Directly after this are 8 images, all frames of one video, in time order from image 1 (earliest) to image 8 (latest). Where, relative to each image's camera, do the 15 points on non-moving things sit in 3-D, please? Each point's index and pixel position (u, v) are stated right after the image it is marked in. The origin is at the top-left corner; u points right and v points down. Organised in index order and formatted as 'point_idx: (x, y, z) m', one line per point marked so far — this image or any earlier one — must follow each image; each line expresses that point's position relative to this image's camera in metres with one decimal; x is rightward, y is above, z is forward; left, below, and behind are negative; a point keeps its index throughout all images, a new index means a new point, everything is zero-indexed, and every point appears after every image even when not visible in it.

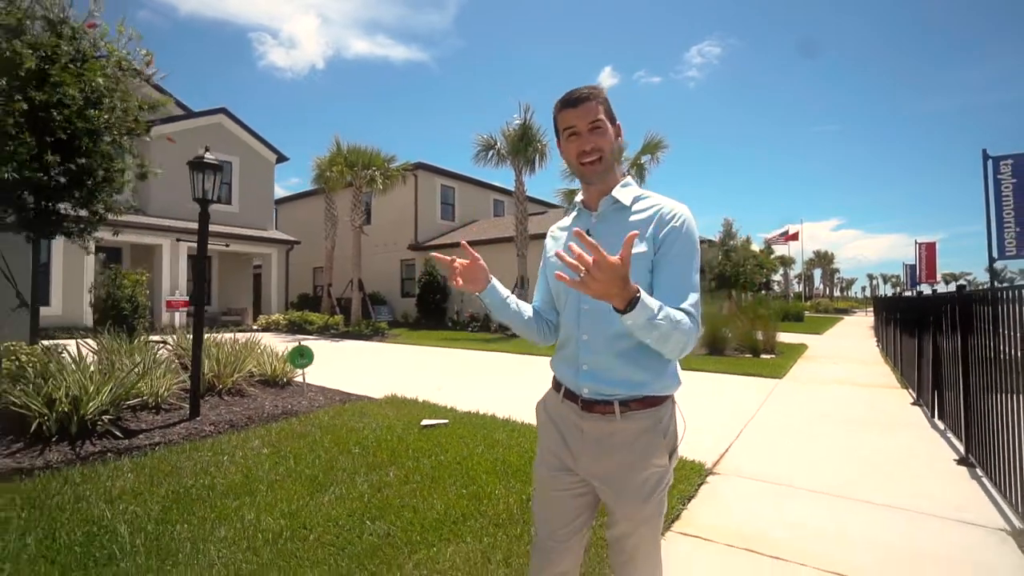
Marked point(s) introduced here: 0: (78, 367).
0: (-3.3, -0.6, +4.6) m
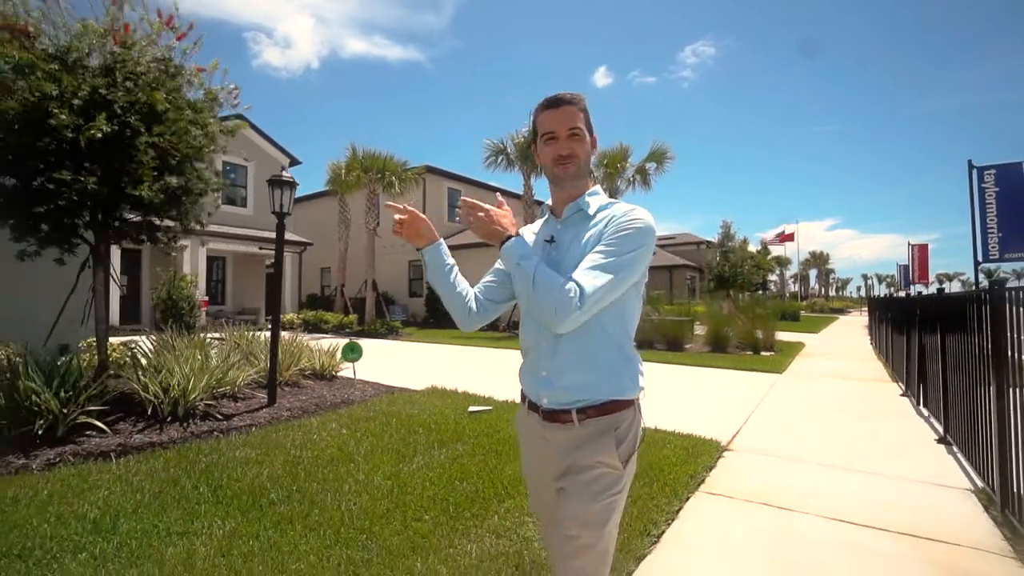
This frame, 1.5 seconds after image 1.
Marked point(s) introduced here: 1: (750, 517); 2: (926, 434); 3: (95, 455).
0: (-2.9, -0.6, +5.3) m
1: (+1.4, -1.4, +3.6) m
2: (+4.0, -1.4, +5.7) m
3: (-2.7, -1.1, +3.9) m
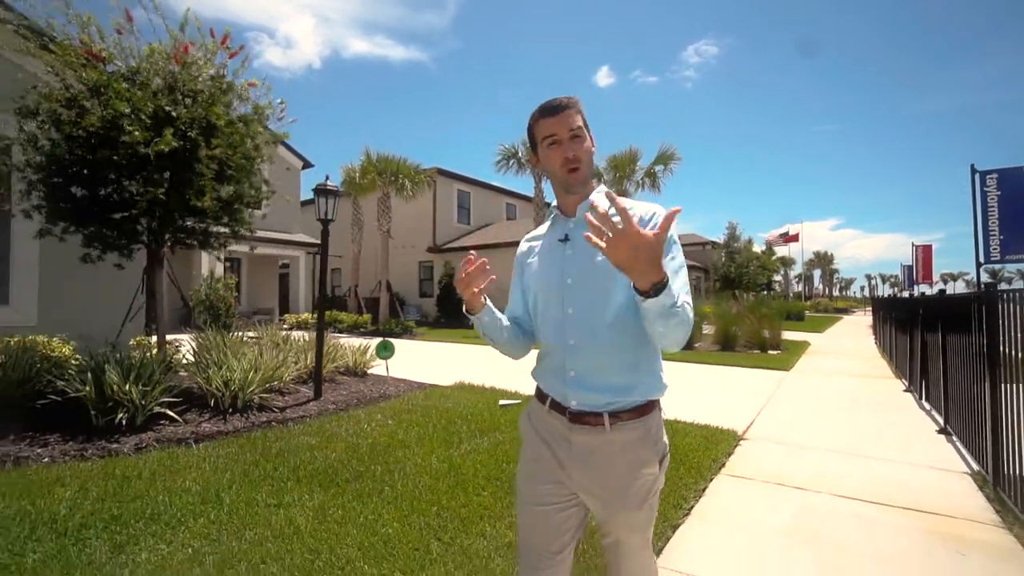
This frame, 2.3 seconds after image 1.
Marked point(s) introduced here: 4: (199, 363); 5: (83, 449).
0: (-2.6, -0.7, +5.7) m
1: (+1.7, -1.4, +4.0) m
2: (+4.3, -1.4, +6.0) m
3: (-2.4, -1.1, +4.3) m
4: (-2.9, -0.7, +5.5) m
5: (-2.9, -1.1, +4.0) m
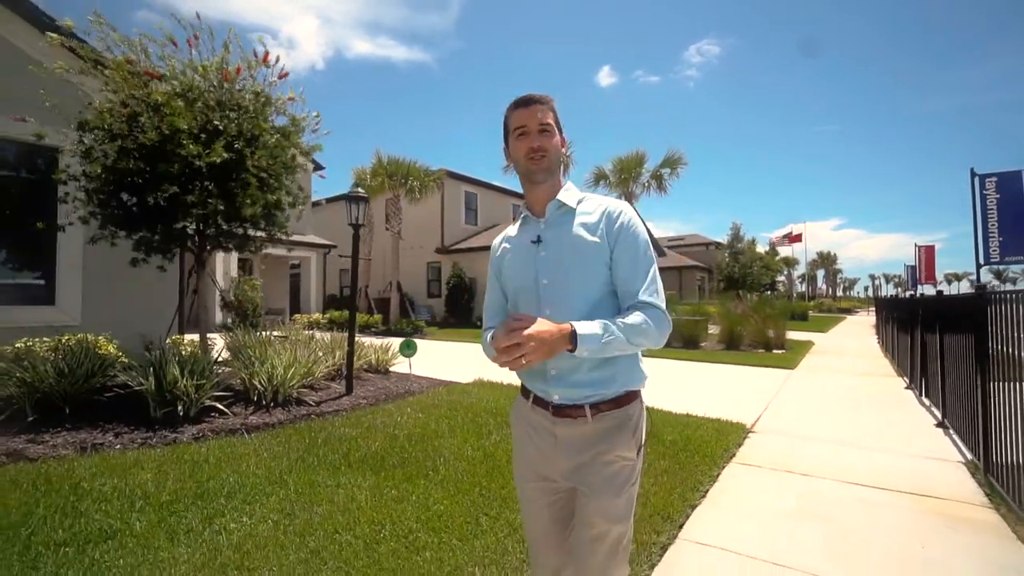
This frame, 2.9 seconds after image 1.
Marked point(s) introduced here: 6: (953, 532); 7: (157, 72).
0: (-2.4, -0.7, +6.1) m
1: (+1.9, -1.4, +4.3) m
2: (+4.5, -1.5, +6.4) m
3: (-2.2, -1.1, +4.7) m
4: (-2.7, -0.7, +5.9) m
5: (-2.7, -1.1, +4.3) m
6: (+2.6, -1.4, +3.5) m
7: (-3.3, +2.0, +5.5) m
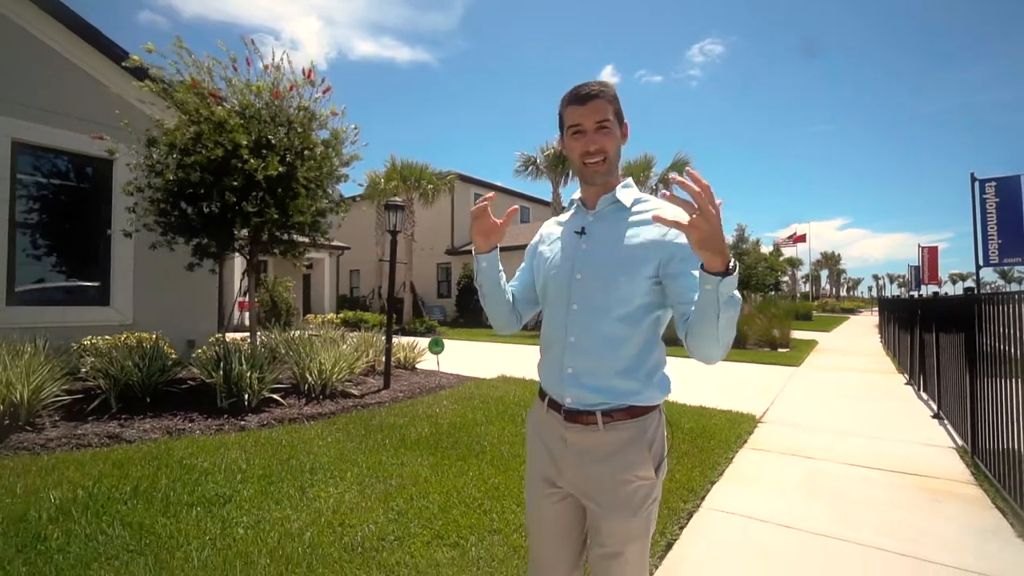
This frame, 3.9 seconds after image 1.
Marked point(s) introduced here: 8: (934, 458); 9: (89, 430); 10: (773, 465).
0: (-2.1, -0.7, +6.6) m
1: (+2.2, -1.4, +4.8) m
2: (+4.8, -1.5, +6.9) m
3: (-1.9, -1.1, +5.2) m
4: (-2.4, -0.7, +6.4) m
5: (-2.4, -1.1, +4.8) m
6: (+2.9, -1.4, +4.0) m
7: (-3.0, +2.0, +6.1) m
8: (+3.6, -1.4, +5.0) m
9: (-3.2, -1.1, +4.4) m
10: (+2.1, -1.4, +4.7) m
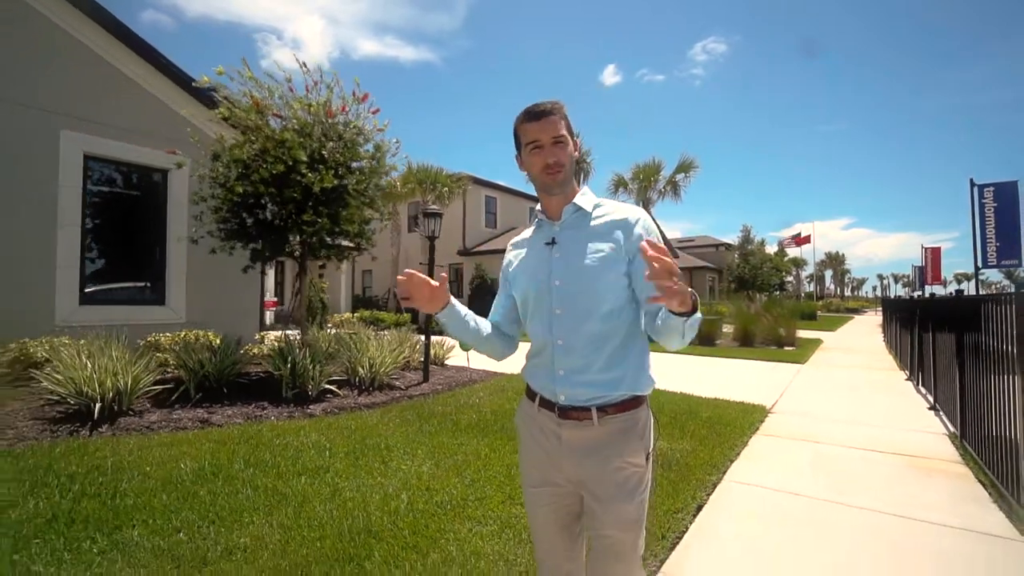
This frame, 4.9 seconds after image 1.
0: (-1.7, -0.7, +7.2) m
1: (+2.5, -1.4, +5.4) m
2: (+5.2, -1.5, +7.4) m
3: (-1.6, -1.2, +5.8) m
4: (-2.0, -0.8, +7.0) m
5: (-2.0, -1.1, +5.4) m
6: (+3.2, -1.5, +4.5) m
7: (-2.7, +2.0, +6.7) m
8: (+3.9, -1.5, +5.6) m
9: (-2.8, -1.1, +5.0) m
10: (+2.4, -1.4, +5.3) m
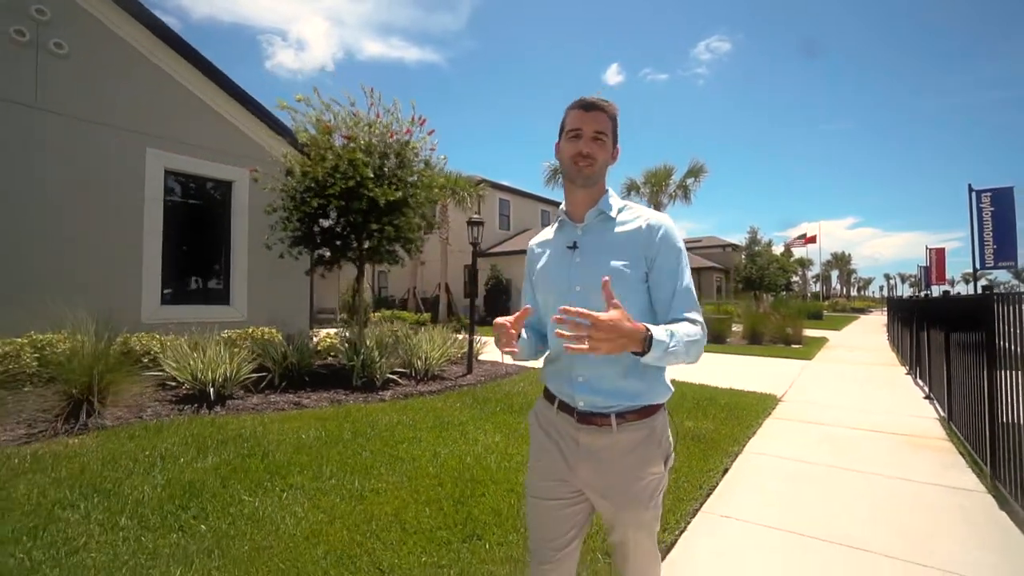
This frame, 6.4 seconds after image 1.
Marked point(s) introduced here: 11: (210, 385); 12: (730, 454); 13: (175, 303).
0: (-1.2, -0.7, +8.0) m
1: (+3.0, -1.5, +6.2) m
2: (+5.7, -1.5, +8.2) m
3: (-1.1, -1.2, +6.6) m
4: (-1.5, -0.8, +7.9) m
5: (-1.5, -1.2, +6.3) m
6: (+3.7, -1.5, +5.3) m
7: (-2.2, +2.0, +7.5) m
8: (+4.4, -1.5, +6.4) m
9: (-2.3, -1.1, +5.9) m
10: (+2.9, -1.5, +6.1) m
11: (-2.9, -0.9, +5.7) m
12: (+1.8, -1.4, +5.0) m
13: (-4.8, -0.2, +8.4) m
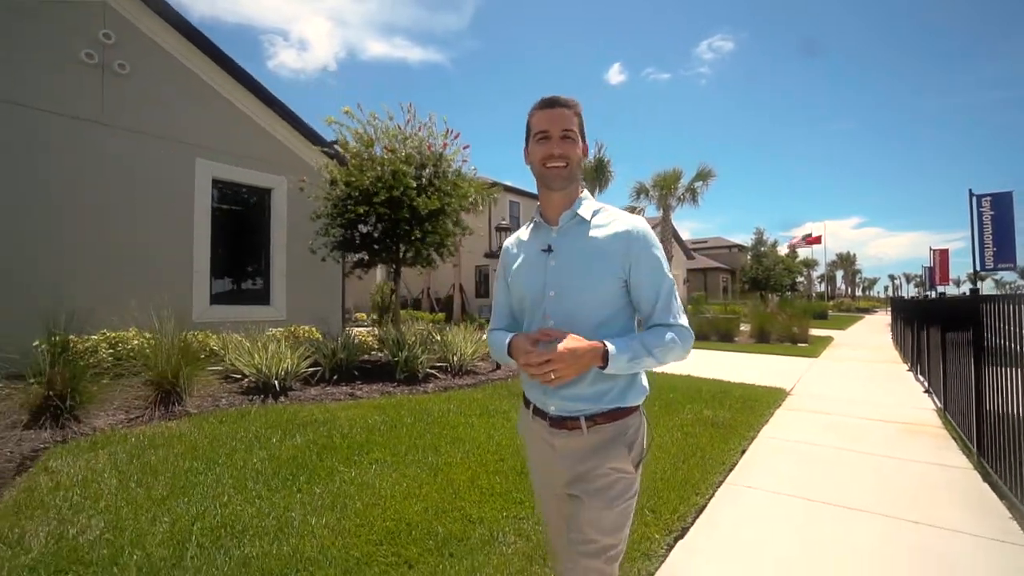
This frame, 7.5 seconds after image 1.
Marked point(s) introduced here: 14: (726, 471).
0: (-0.8, -0.8, +8.6) m
1: (+3.4, -1.5, +6.7) m
2: (+6.1, -1.5, +8.8) m
3: (-0.7, -1.2, +7.2) m
4: (-1.1, -0.8, +8.5) m
5: (-1.2, -1.2, +6.9) m
6: (+4.1, -1.5, +5.9) m
7: (-1.8, +1.9, +8.1) m
8: (+4.8, -1.5, +6.9) m
9: (-2.0, -1.1, +6.5) m
10: (+3.3, -1.5, +6.7) m
11: (-2.5, -1.0, +6.3) m
12: (+2.2, -1.4, +5.6) m
13: (-4.4, -0.2, +9.0) m
14: (+1.7, -1.5, +4.7) m
